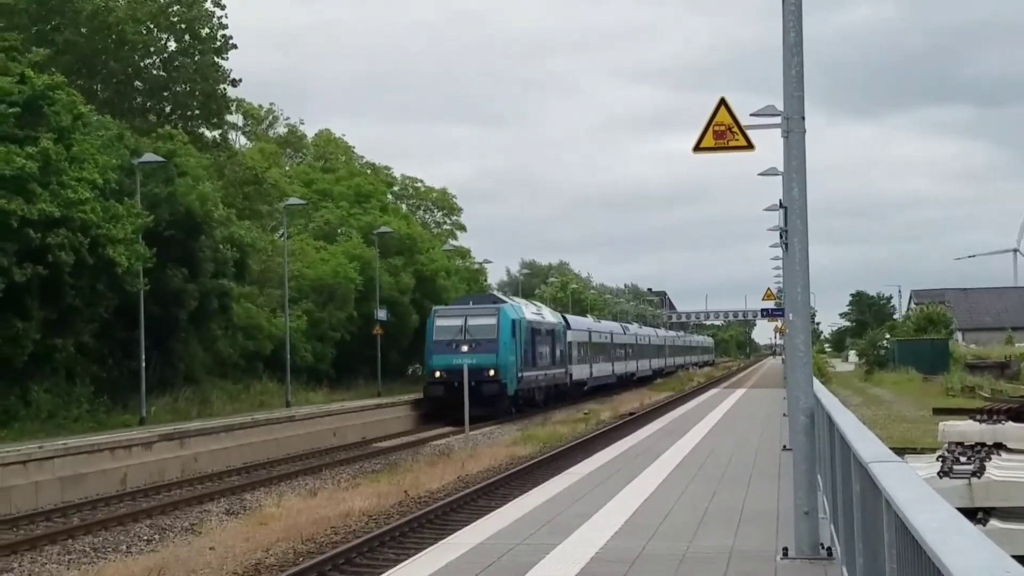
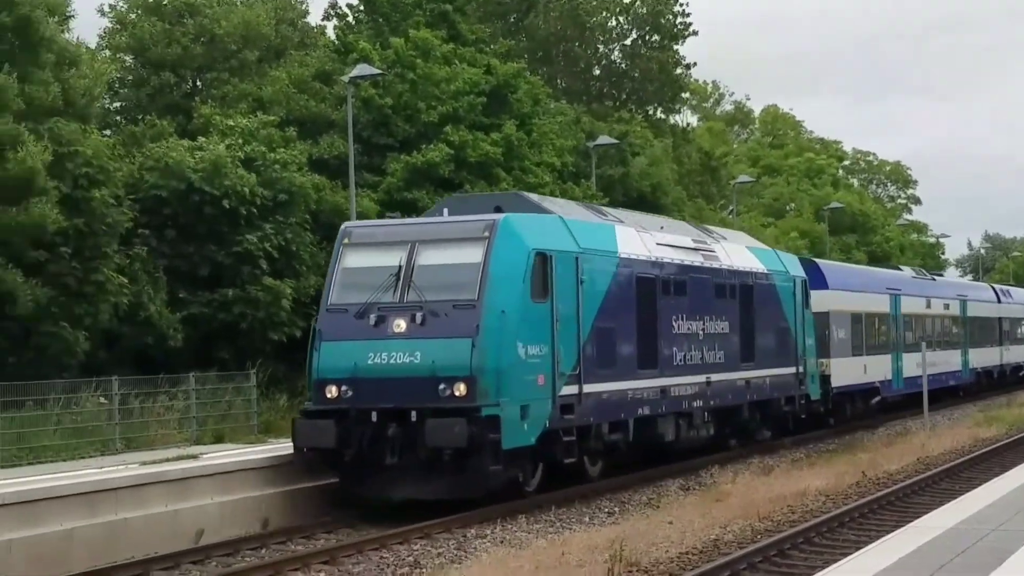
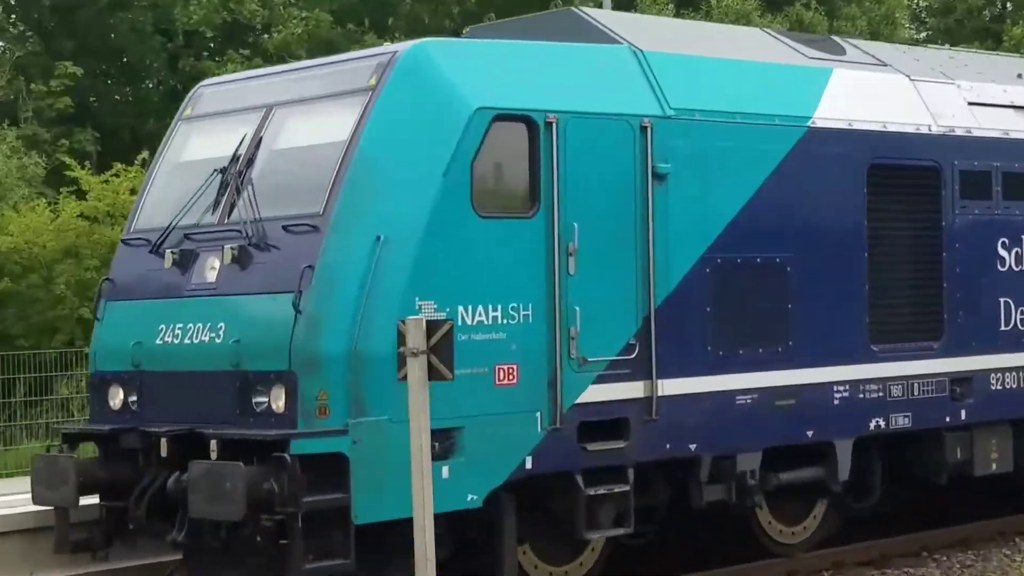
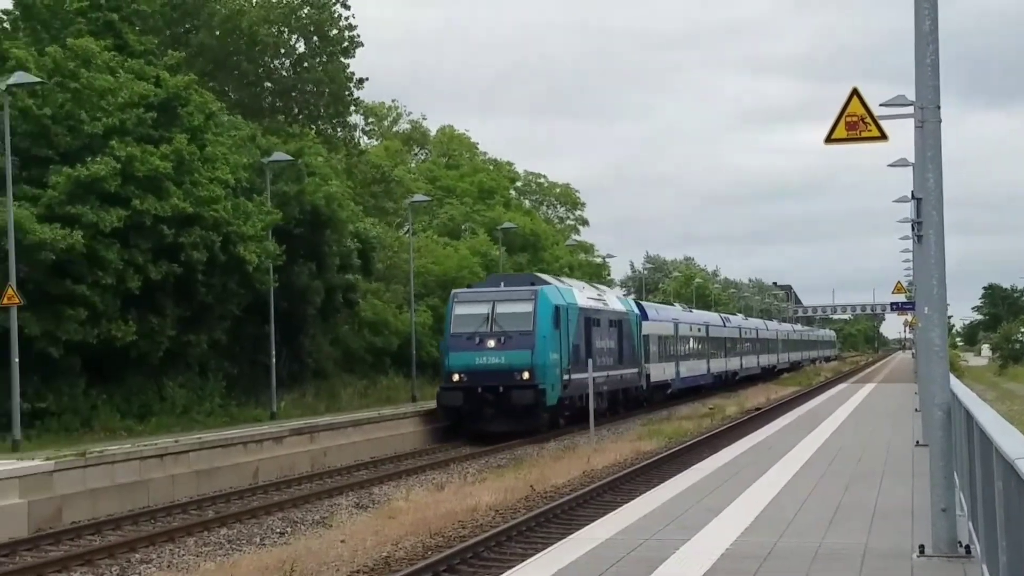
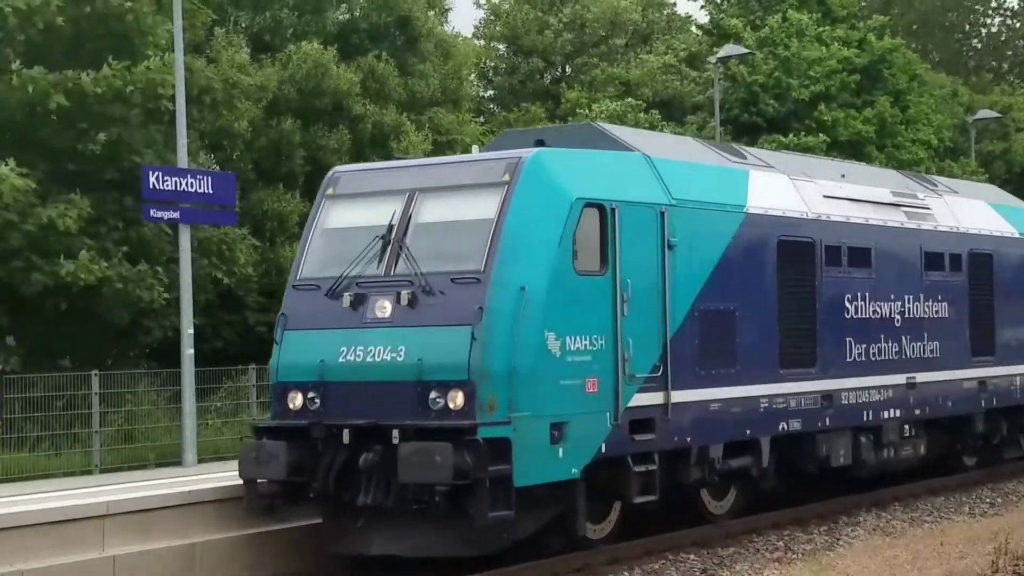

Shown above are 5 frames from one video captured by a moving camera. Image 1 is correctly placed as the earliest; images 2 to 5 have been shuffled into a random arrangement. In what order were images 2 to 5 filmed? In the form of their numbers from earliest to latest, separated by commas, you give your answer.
4, 2, 5, 3
